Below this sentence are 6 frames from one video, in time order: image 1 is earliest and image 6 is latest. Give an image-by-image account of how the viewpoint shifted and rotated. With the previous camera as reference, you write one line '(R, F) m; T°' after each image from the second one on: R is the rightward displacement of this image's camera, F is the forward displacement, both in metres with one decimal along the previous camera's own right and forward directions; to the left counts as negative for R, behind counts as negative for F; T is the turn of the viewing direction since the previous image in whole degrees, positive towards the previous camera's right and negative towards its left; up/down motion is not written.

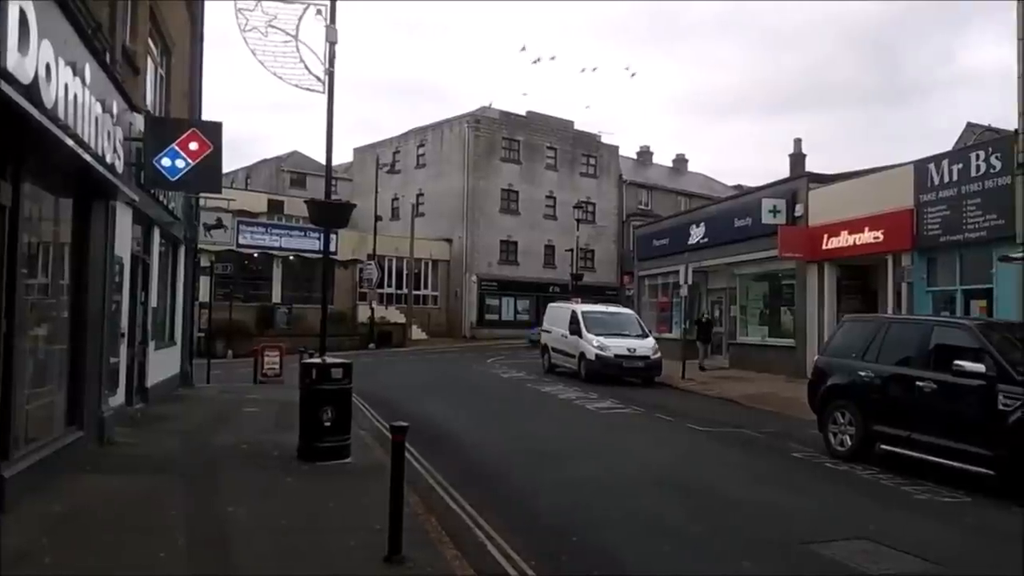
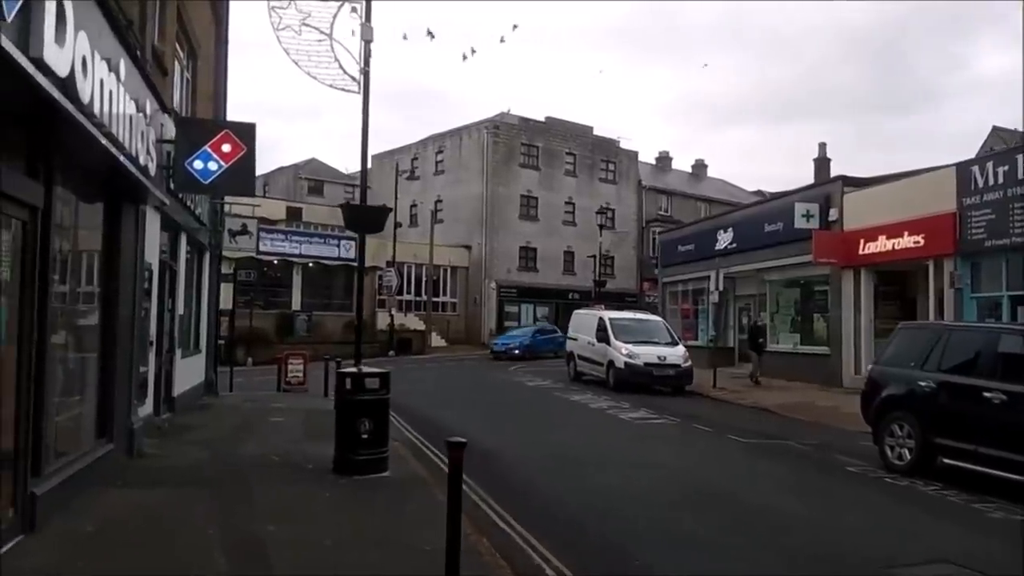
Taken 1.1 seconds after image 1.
(-0.3, +0.4) m; -1°
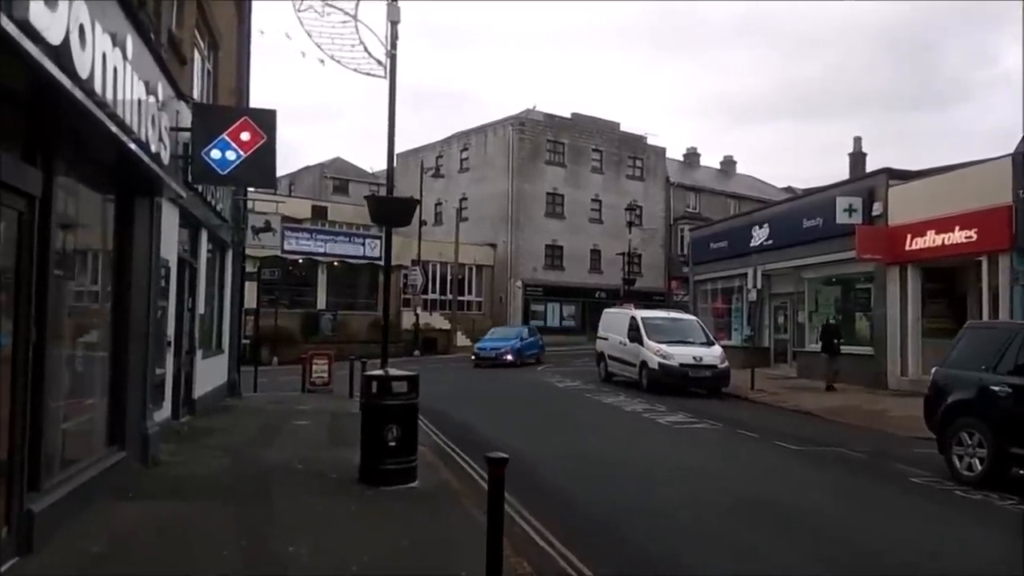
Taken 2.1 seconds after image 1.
(-0.1, +0.6) m; -2°
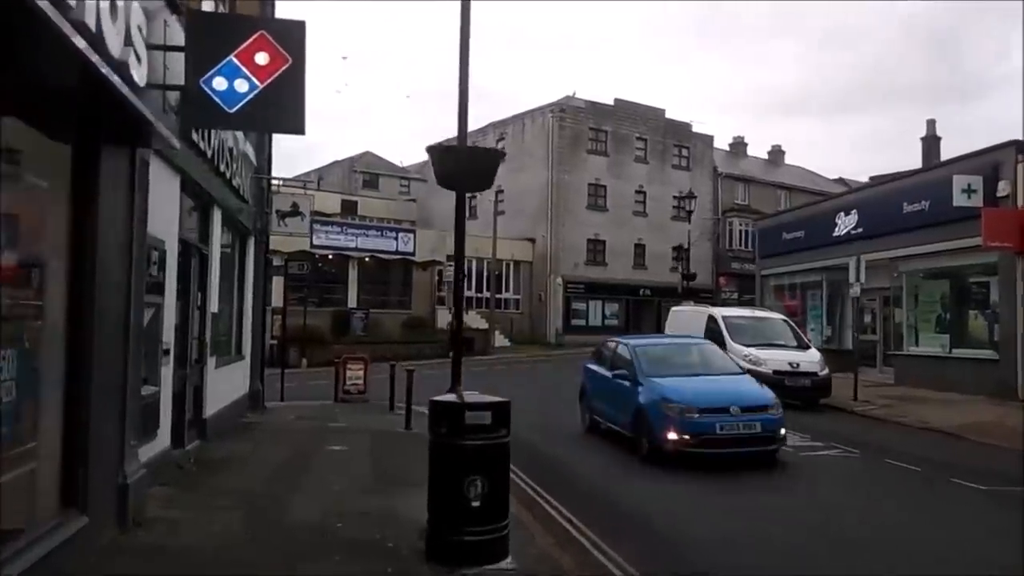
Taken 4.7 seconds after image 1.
(-0.7, +2.6) m; -2°
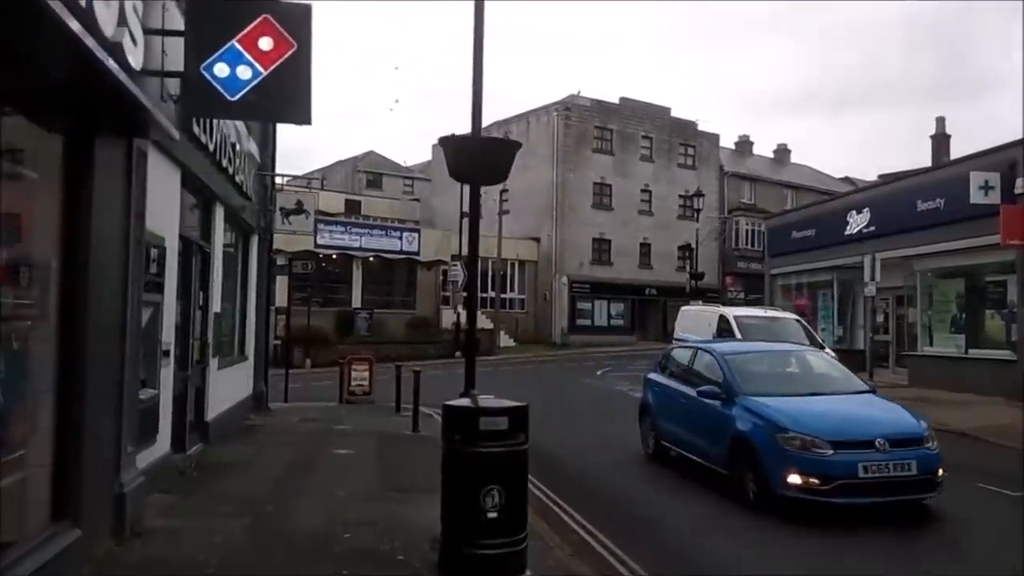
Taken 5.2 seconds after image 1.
(-0.1, +0.3) m; 0°
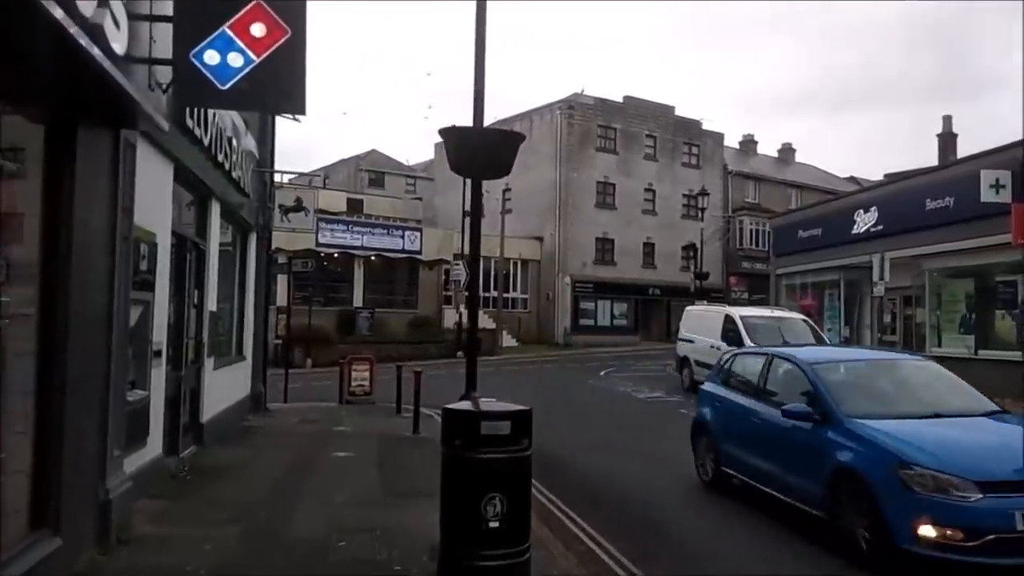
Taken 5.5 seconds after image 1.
(0.0, +0.3) m; 0°
